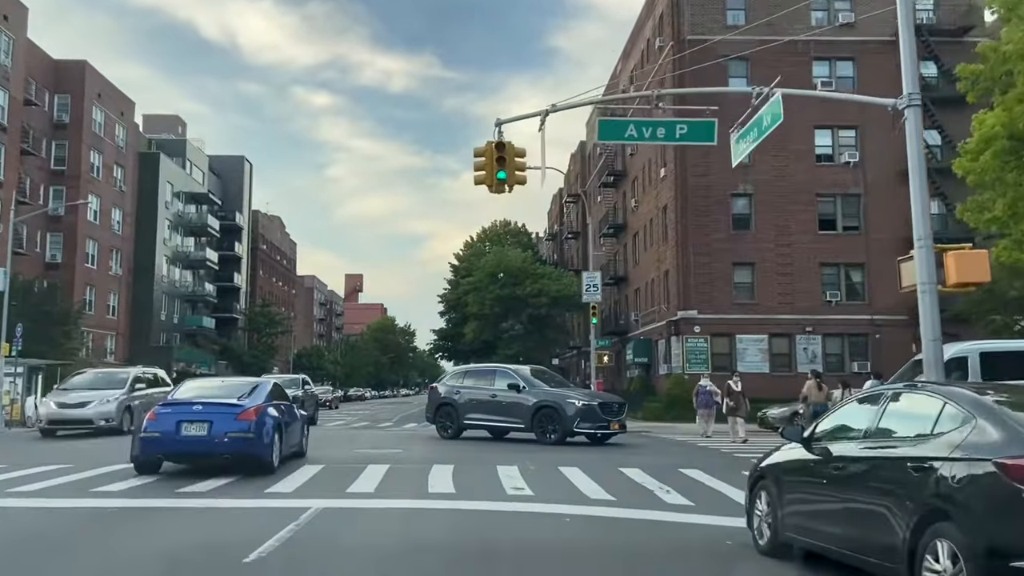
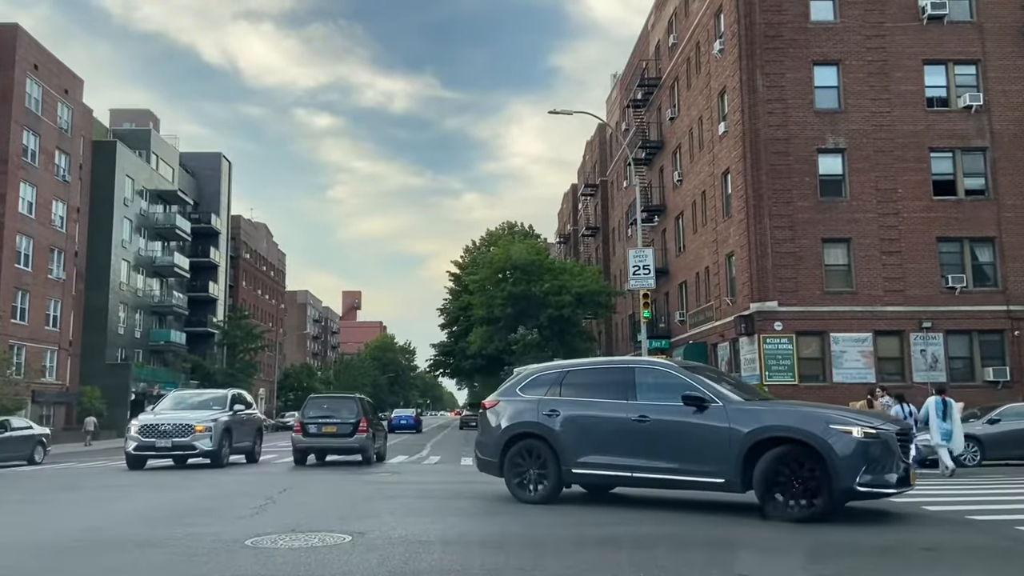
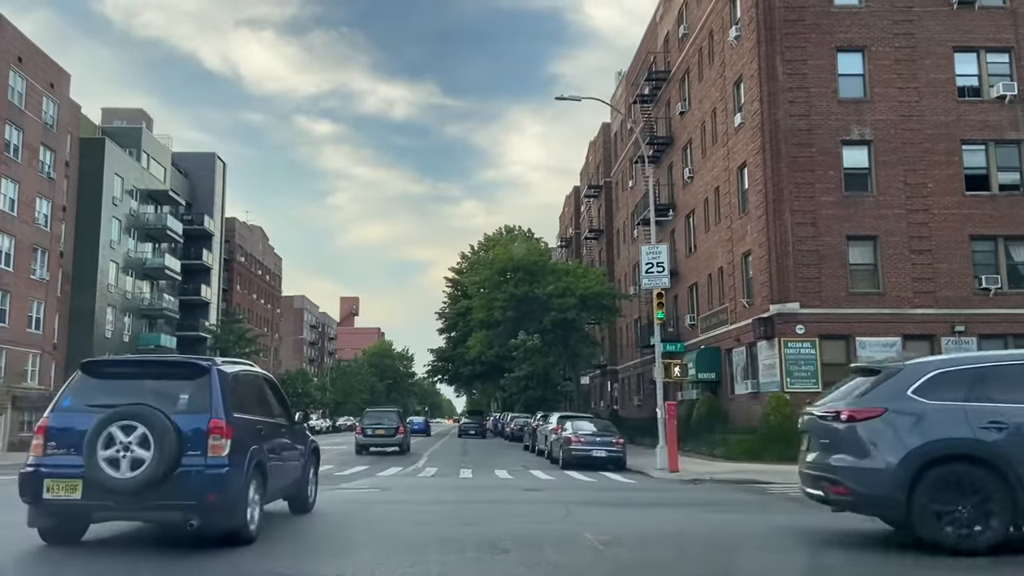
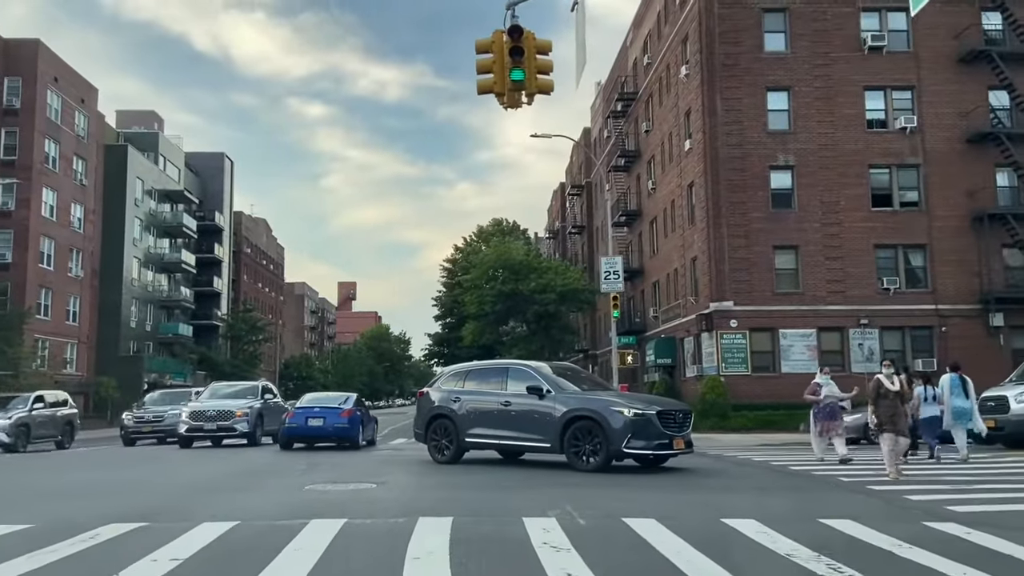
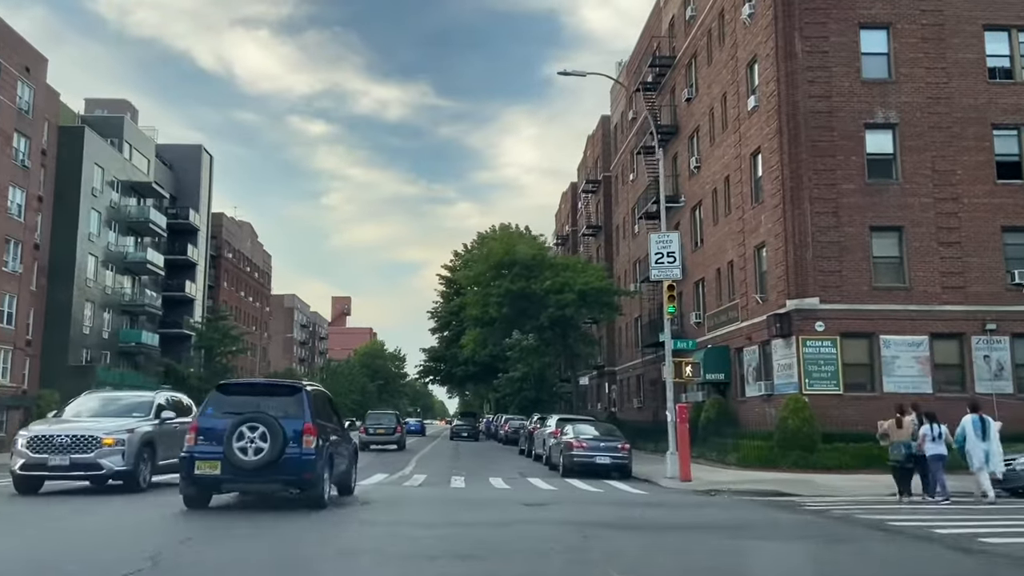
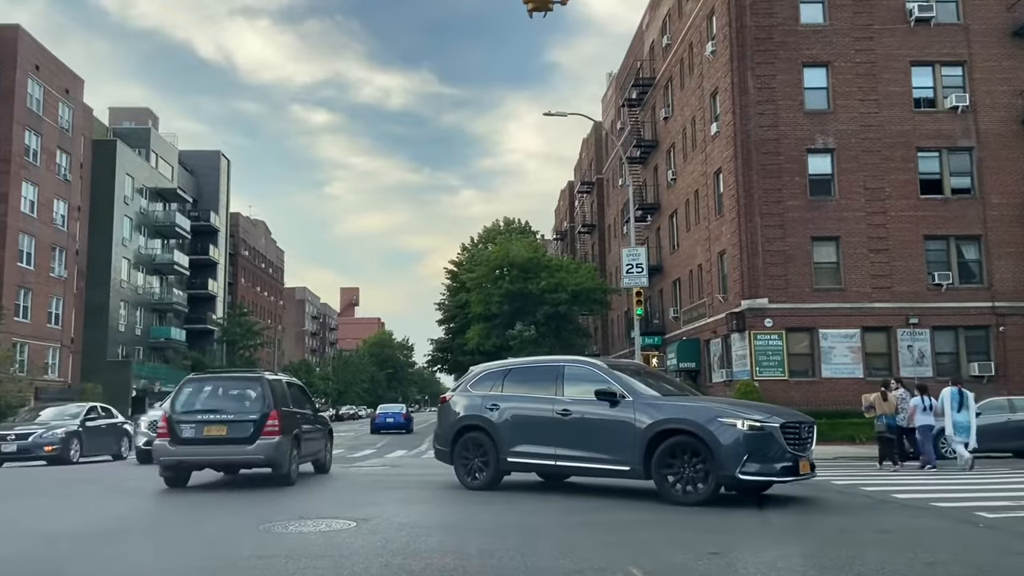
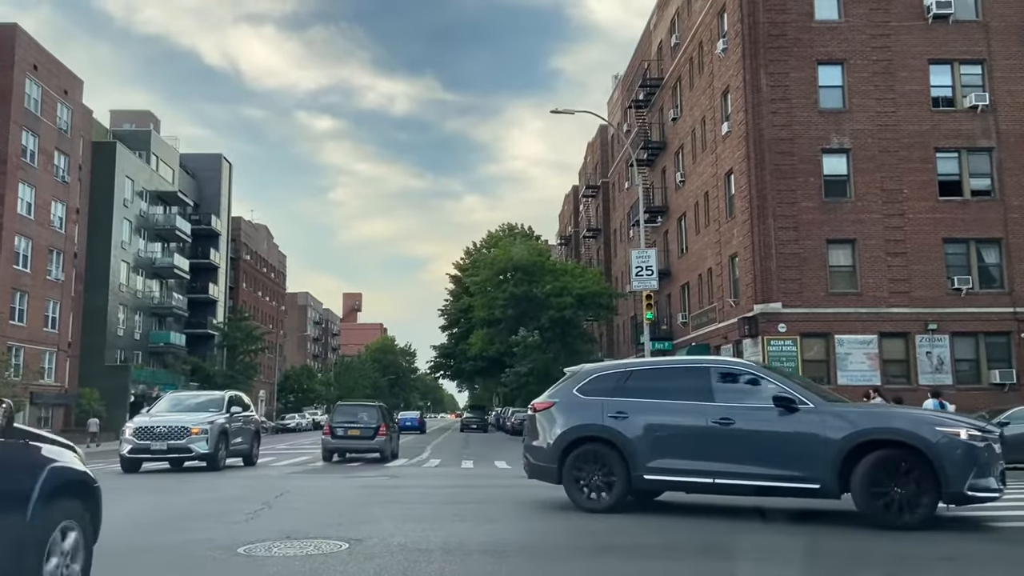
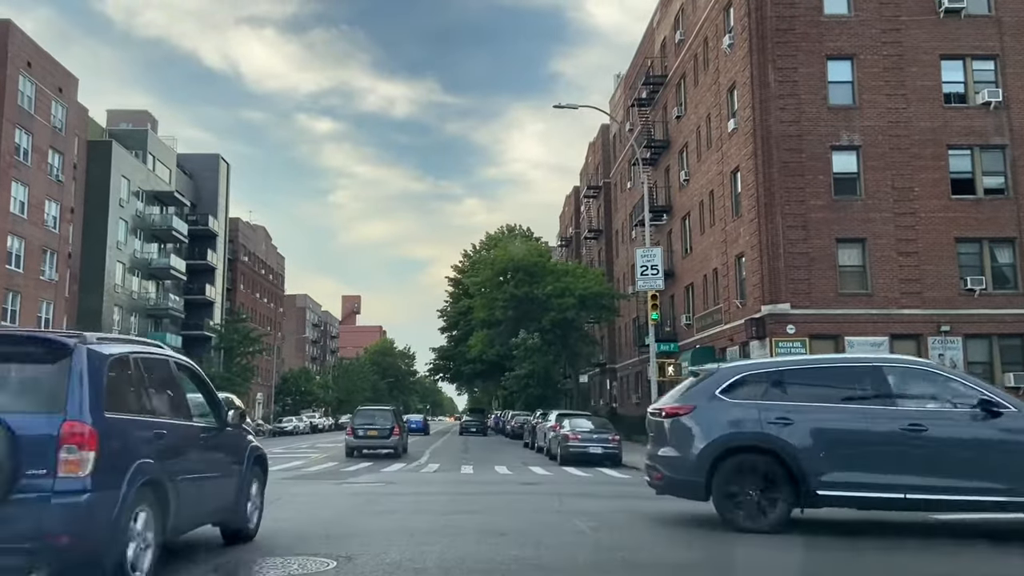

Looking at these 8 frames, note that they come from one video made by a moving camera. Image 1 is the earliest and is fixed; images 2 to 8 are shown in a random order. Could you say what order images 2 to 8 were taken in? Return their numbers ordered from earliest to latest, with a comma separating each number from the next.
4, 6, 2, 7, 8, 3, 5
